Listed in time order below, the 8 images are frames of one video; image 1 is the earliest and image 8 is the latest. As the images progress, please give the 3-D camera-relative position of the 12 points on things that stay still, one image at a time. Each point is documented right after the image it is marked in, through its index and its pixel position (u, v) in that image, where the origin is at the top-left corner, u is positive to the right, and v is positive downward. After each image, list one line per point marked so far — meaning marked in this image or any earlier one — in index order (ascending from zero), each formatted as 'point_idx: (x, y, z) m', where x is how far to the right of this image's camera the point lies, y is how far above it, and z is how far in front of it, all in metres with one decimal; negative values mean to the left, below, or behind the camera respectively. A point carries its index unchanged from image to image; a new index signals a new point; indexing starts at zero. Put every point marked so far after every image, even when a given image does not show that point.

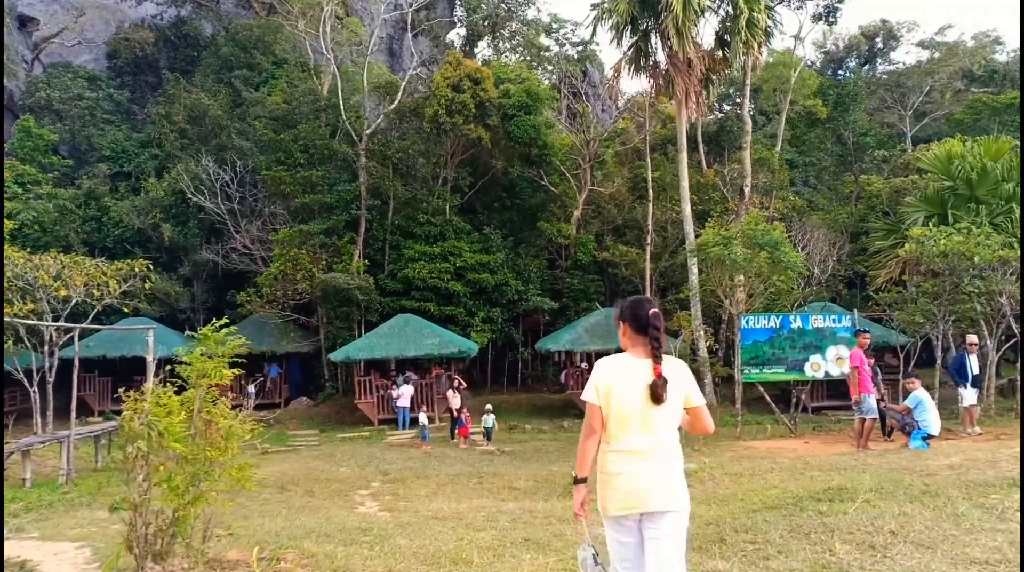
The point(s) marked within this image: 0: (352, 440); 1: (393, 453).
0: (-3.8, -3.6, +18.9) m
1: (-2.4, -3.3, +16.1) m
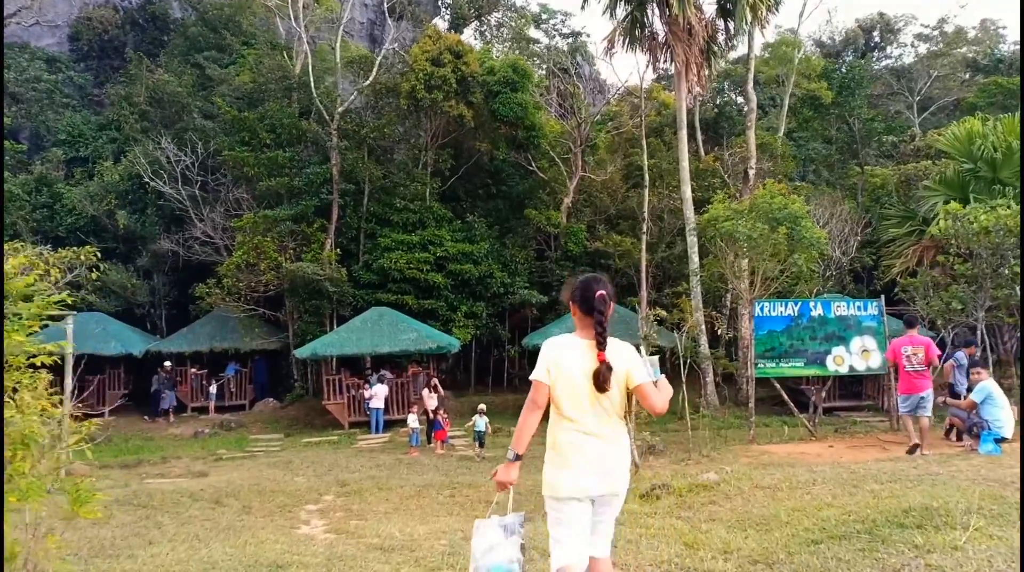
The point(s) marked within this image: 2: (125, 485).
0: (-4.1, -3.4, +17.0) m
1: (-2.7, -3.1, +14.3) m
2: (-5.5, -2.9, +11.5) m
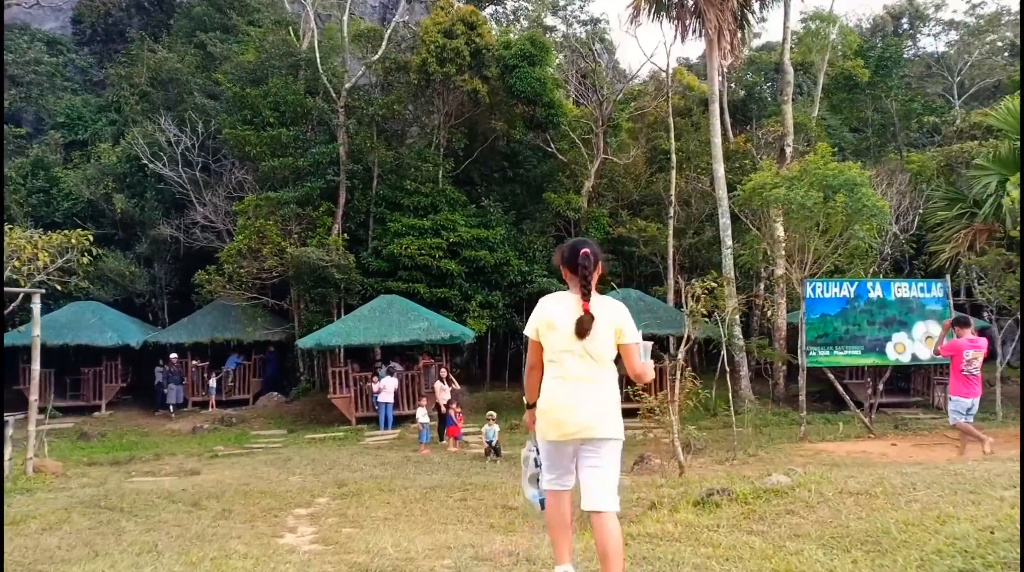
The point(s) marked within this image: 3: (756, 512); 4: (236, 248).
0: (-3.7, -3.1, +15.8) m
1: (-2.4, -2.8, +13.0) m
2: (-5.3, -2.5, +10.3) m
3: (+1.5, -1.4, +5.0) m
4: (-6.4, +0.9, +18.6) m
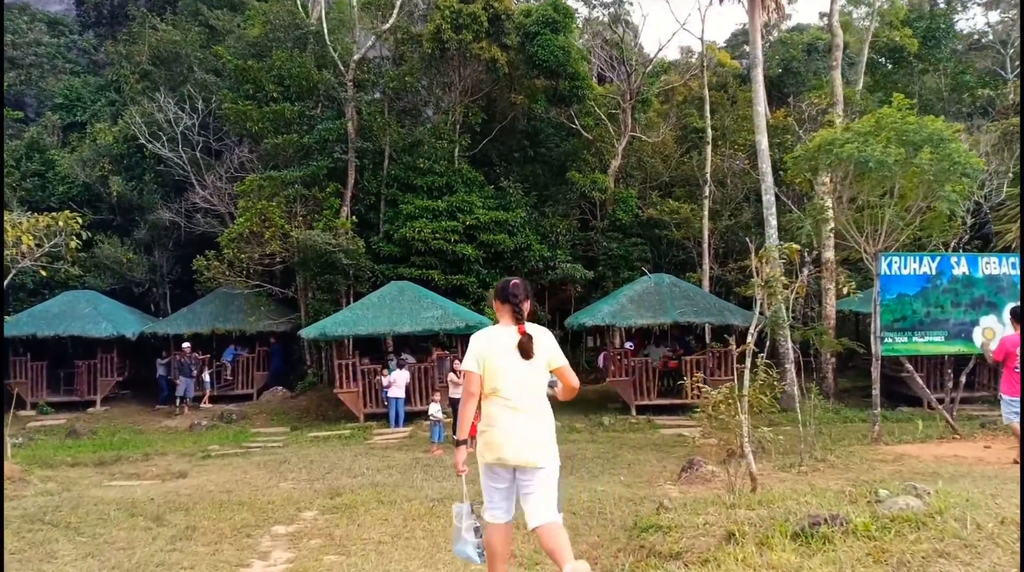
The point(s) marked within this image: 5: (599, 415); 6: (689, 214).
0: (-3.3, -2.8, +14.4) m
1: (-2.0, -2.5, +11.6) m
2: (-5.0, -2.3, +9.0) m
3: (+1.6, -1.2, +3.5) m
4: (-5.9, +1.2, +17.3) m
5: (+1.7, -2.6, +15.9) m
6: (+4.3, +1.7, +19.5) m
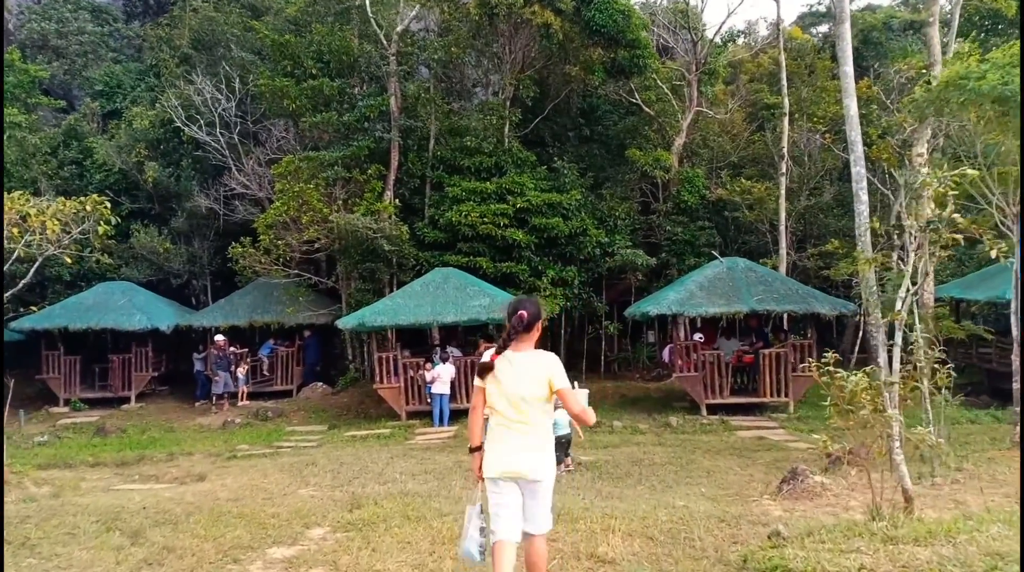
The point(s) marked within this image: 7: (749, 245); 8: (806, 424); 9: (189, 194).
0: (-2.4, -2.5, +13.1) m
1: (-1.3, -2.2, +10.3) m
2: (-4.5, -2.0, +7.8) m
3: (+1.8, -0.9, +1.9) m
4: (-4.8, +1.4, +16.2) m
5: (+2.7, -2.3, +14.2) m
6: (+5.6, +2.0, +17.7) m
7: (+5.7, +1.0, +19.0) m
8: (+4.8, -2.2, +13.1) m
9: (-7.8, +2.2, +19.3) m
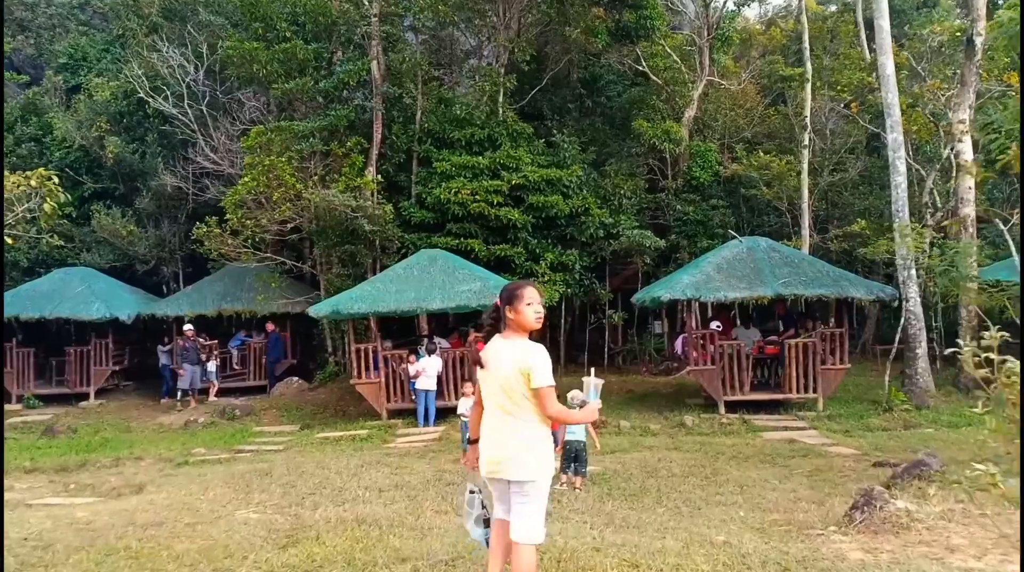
0: (-2.5, -2.3, +11.6) m
1: (-1.4, -2.0, +8.7) m
2: (-4.6, -1.8, +6.2) m
3: (+1.7, -0.7, +0.3) m
4: (-4.9, +1.7, +14.6) m
5: (+2.6, -2.0, +12.7) m
6: (+5.5, +2.3, +16.1) m
7: (+5.6, +1.3, +17.4) m
8: (+4.7, -2.0, +11.6) m
9: (-7.9, +2.5, +17.7) m
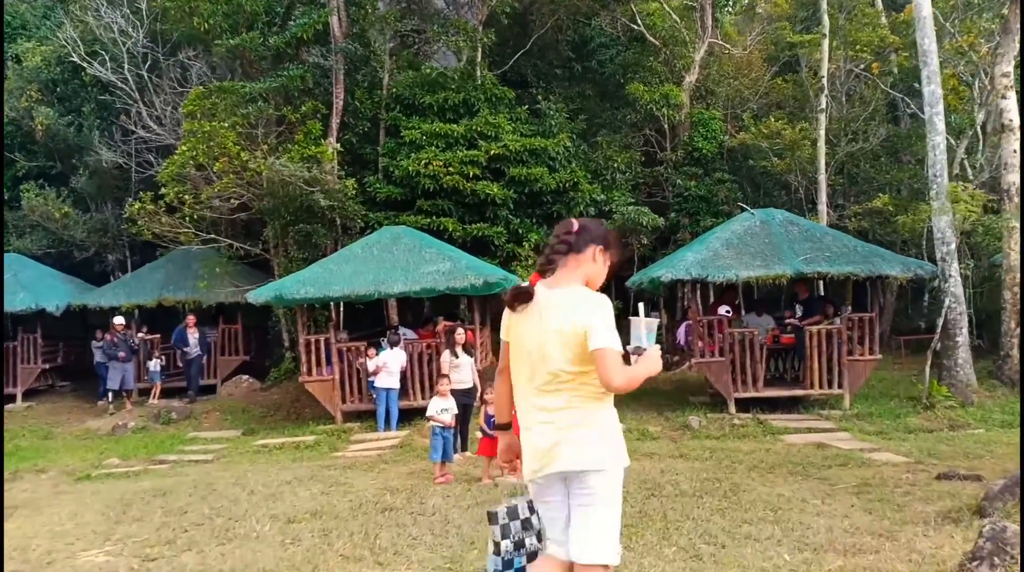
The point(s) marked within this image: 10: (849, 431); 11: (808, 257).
0: (-2.8, -2.0, +9.8) m
1: (-1.7, -1.7, +6.9) m
2: (-4.9, -1.6, +4.4) m
3: (+1.5, -0.4, -1.5) m
4: (-5.3, +2.0, +12.7) m
5: (+2.3, -1.7, +10.9) m
6: (+5.1, +2.6, +14.3) m
7: (+5.2, +1.6, +15.7) m
8: (+4.4, -1.7, +9.8) m
9: (-8.3, +2.8, +15.9) m
10: (+4.0, -1.7, +9.4) m
11: (+3.9, +0.4, +10.5) m
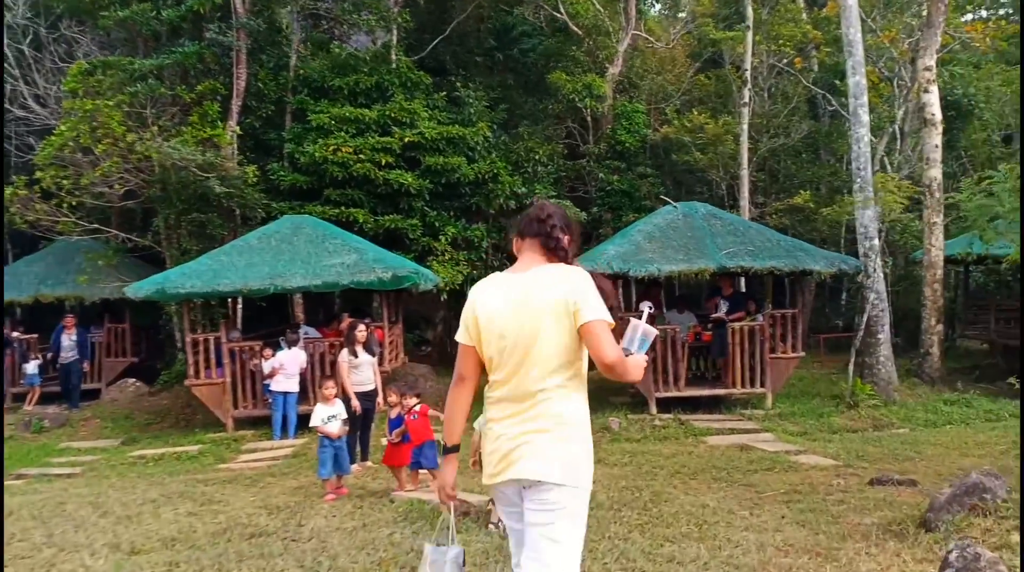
0: (-3.9, -1.9, +8.7) m
1: (-2.5, -1.6, +6.0) m
2: (-5.4, -1.5, +3.2) m
3: (+1.4, -0.3, -2.1) m
4: (-6.6, +2.1, +11.5) m
5: (+1.2, -1.7, +10.3) m
6: (+3.6, +2.7, +14.0) m
7: (+3.6, +1.6, +15.3) m
8: (+3.3, -1.6, +9.4) m
9: (-9.8, +2.9, +14.3) m
10: (+2.9, -1.6, +9.0) m
11: (+2.8, +0.4, +10.1) m
